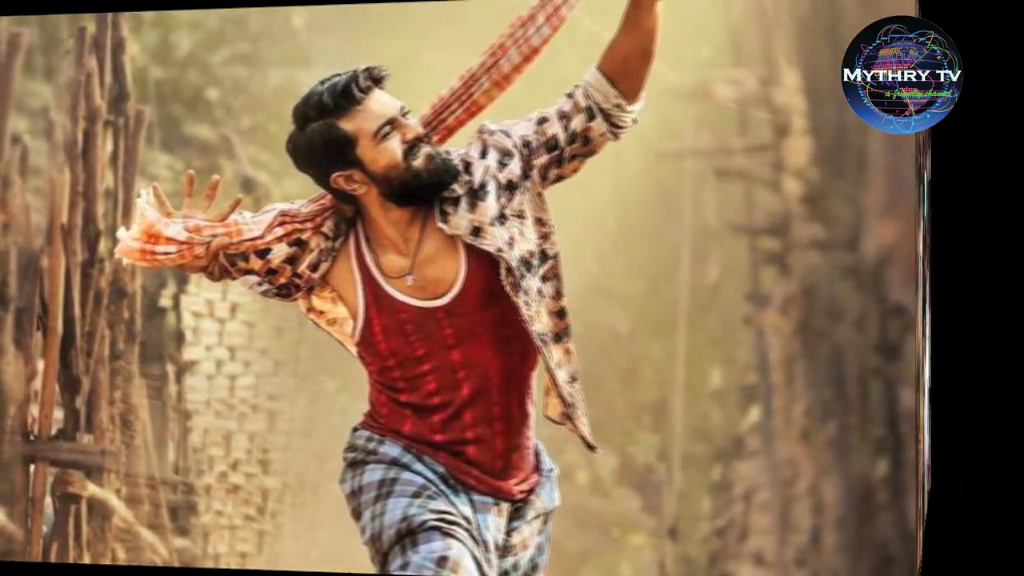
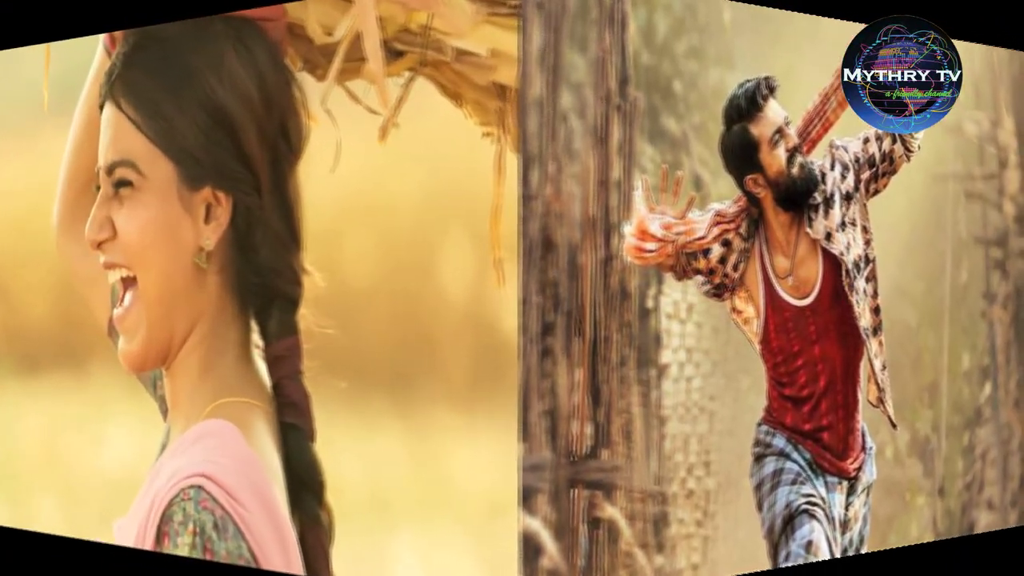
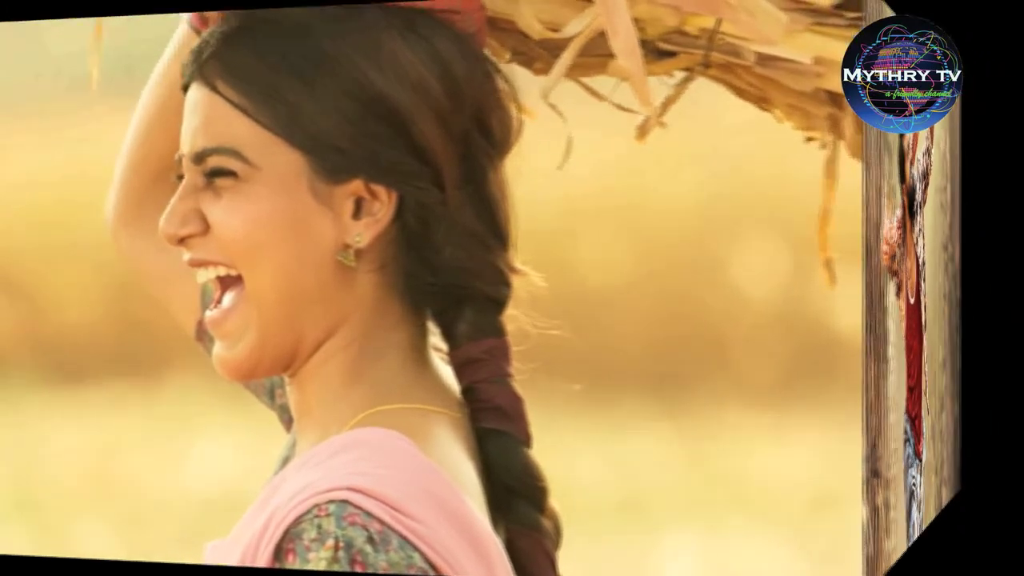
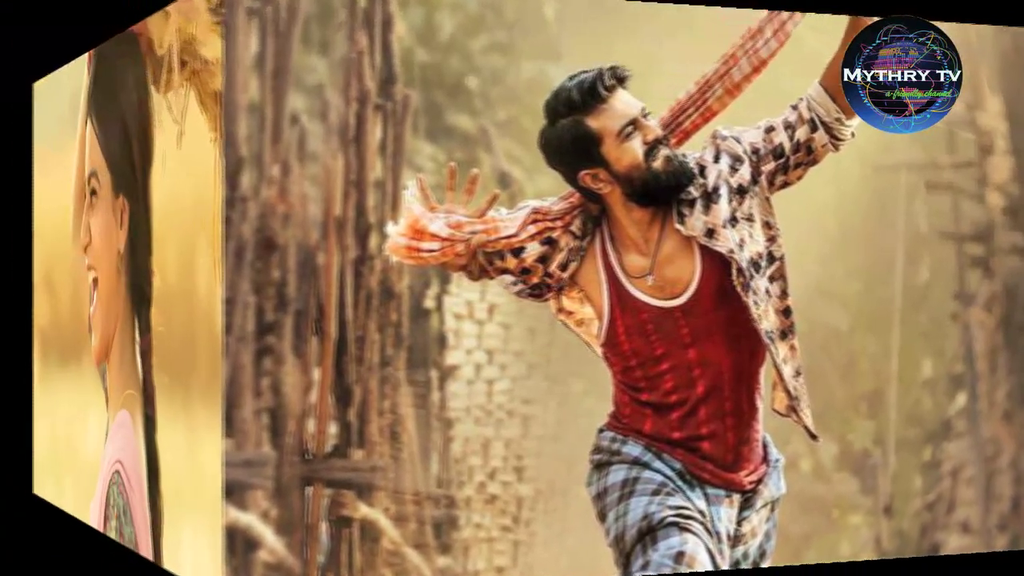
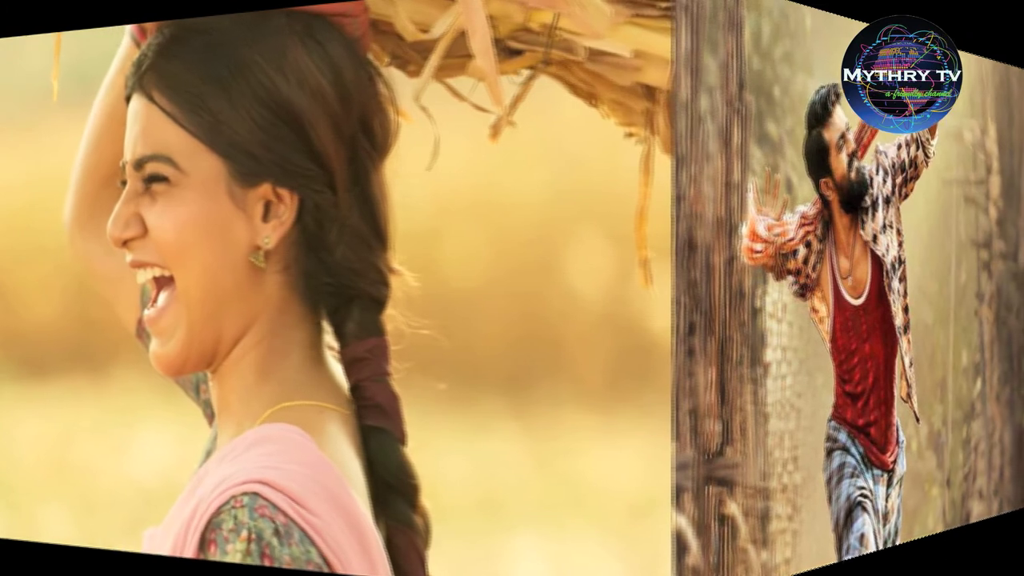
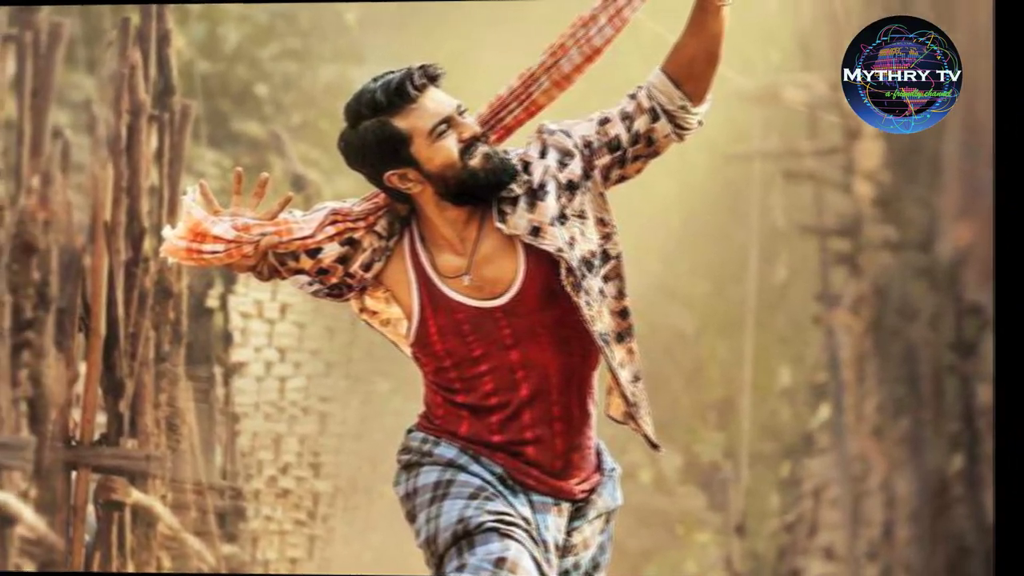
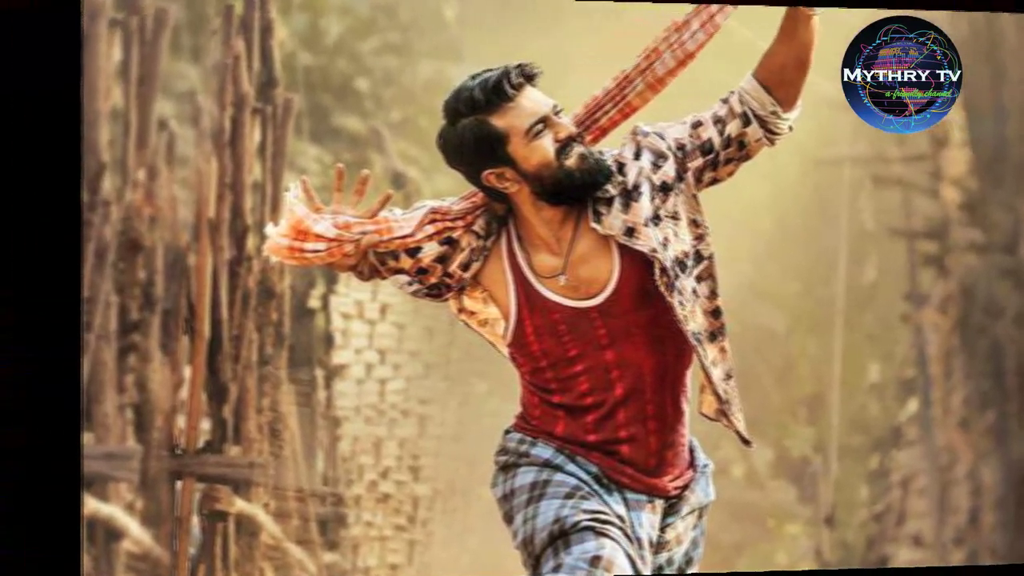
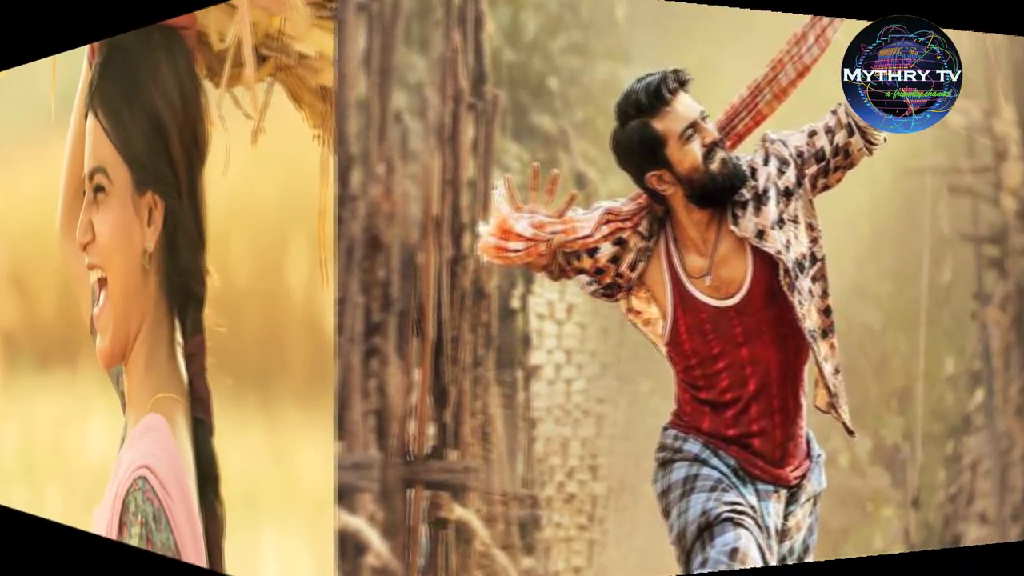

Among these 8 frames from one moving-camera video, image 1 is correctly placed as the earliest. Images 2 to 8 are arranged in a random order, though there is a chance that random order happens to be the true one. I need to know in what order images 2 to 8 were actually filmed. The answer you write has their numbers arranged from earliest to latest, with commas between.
6, 7, 4, 8, 2, 5, 3
